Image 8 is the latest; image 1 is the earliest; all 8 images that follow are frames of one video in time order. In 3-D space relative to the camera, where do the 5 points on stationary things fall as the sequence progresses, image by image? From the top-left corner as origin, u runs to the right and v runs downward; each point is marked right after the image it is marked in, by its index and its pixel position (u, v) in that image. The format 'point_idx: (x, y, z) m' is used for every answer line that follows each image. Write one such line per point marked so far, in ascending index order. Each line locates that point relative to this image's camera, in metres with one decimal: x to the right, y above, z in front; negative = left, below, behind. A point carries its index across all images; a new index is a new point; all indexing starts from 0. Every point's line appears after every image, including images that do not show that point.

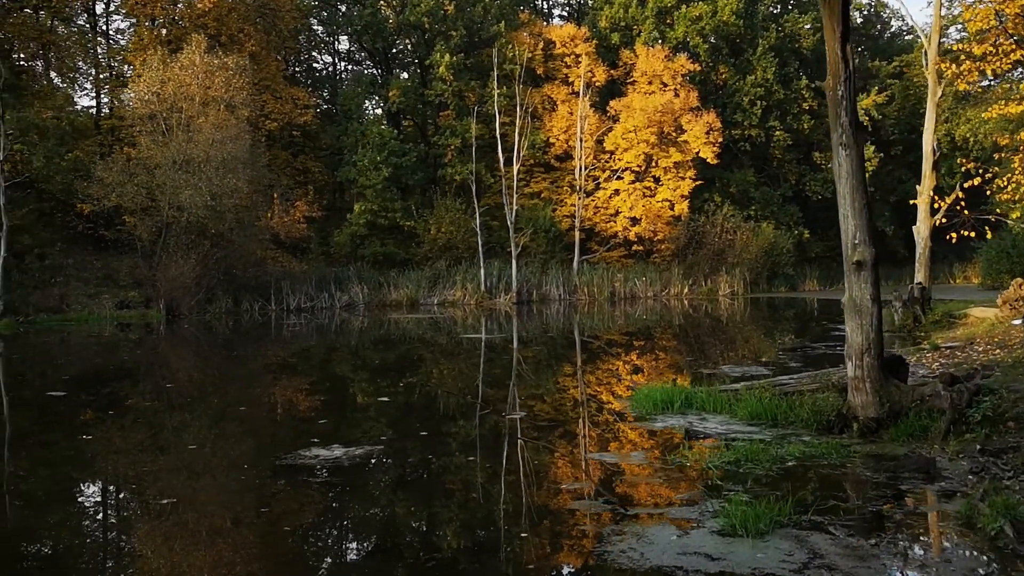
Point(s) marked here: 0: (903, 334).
0: (+5.8, -0.7, +12.8) m
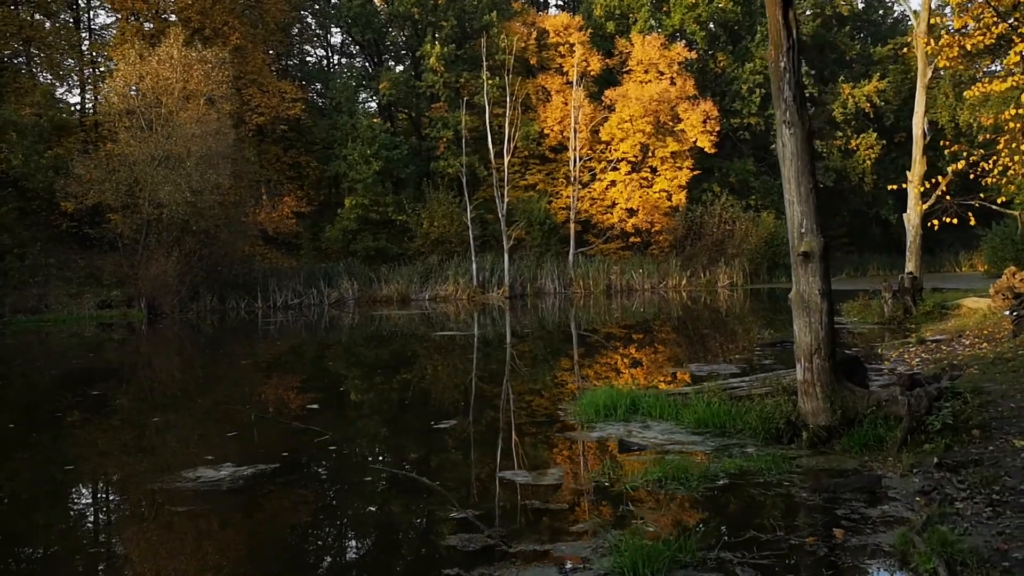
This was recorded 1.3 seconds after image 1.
0: (+5.5, -0.6, +12.3) m
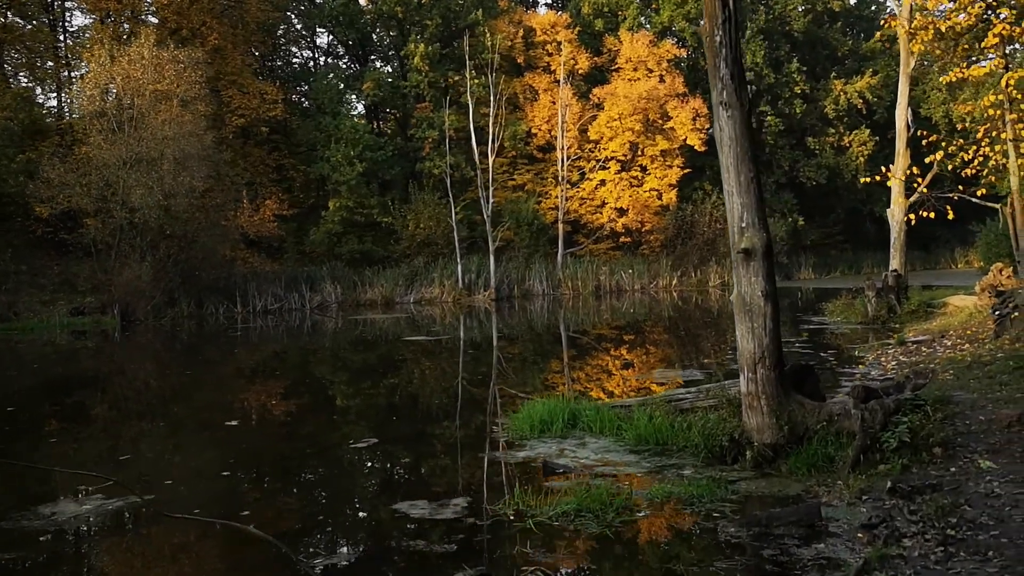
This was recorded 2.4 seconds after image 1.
0: (+5.1, -0.5, +11.8) m
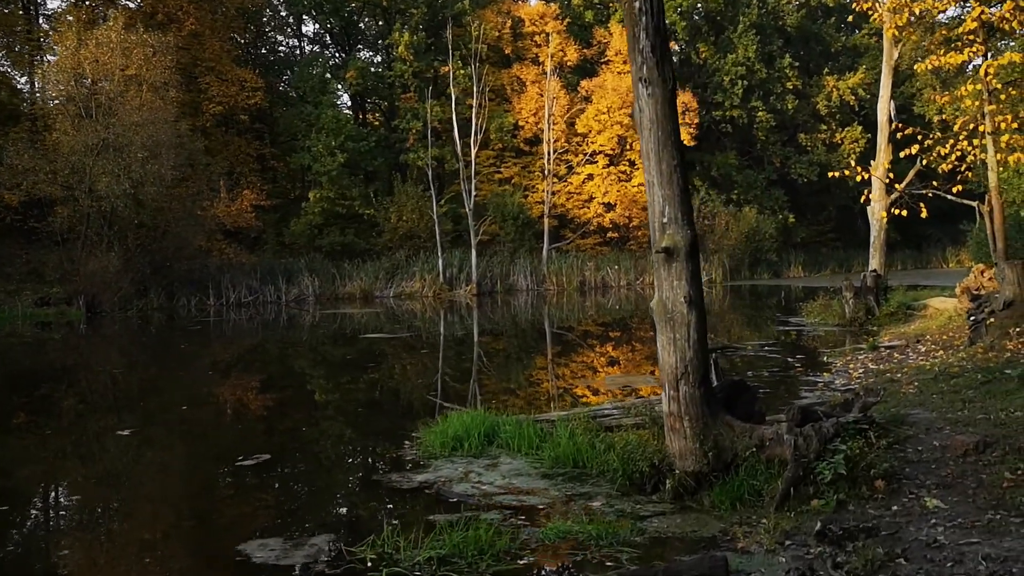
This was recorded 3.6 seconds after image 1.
0: (+4.6, -0.5, +11.4) m
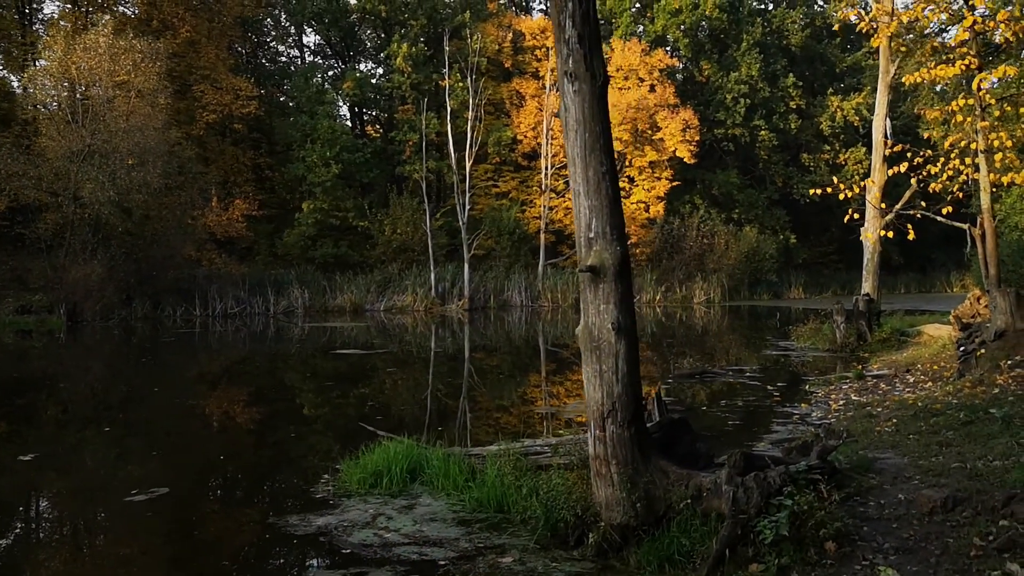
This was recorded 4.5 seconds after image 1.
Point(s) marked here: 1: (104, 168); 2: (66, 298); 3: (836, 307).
0: (+4.3, -0.8, +10.9) m
1: (-9.2, +2.7, +19.1) m
2: (-10.5, -0.2, +20.0) m
3: (+4.4, -0.3, +11.5) m
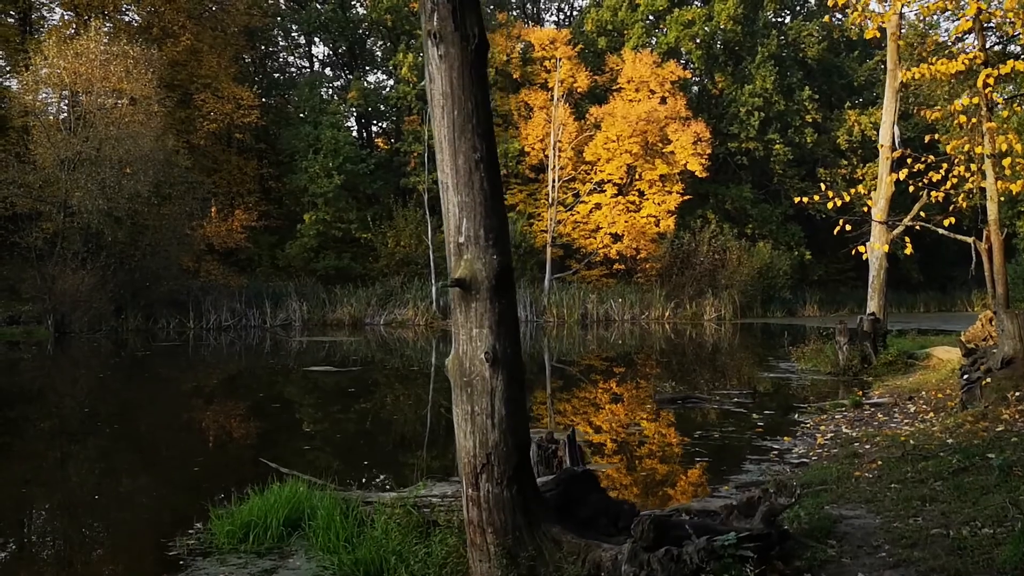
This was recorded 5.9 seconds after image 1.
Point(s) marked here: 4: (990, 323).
0: (+4.1, -1.1, +10.2) m
1: (-9.2, +2.5, +18.7) m
2: (-10.5, -0.5, +19.6) m
3: (+4.2, -0.5, +10.8) m
4: (+4.7, -0.3, +8.2) m
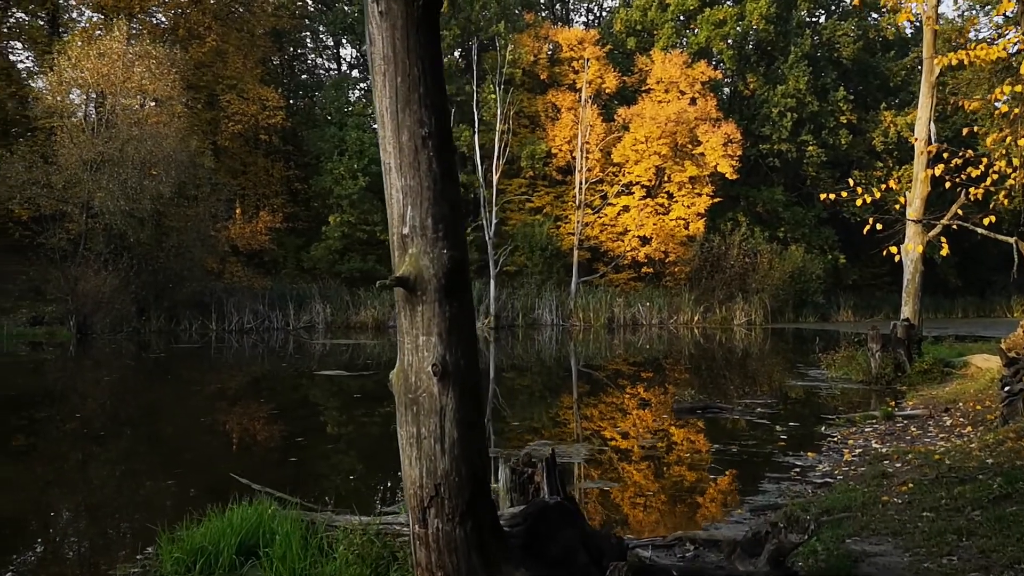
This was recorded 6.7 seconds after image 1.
0: (+4.3, -1.1, +9.7) m
1: (-8.7, +2.5, +18.7) m
2: (-10.0, -0.5, +19.6) m
3: (+4.4, -0.5, +10.3) m
4: (+4.8, -0.4, +7.7) m
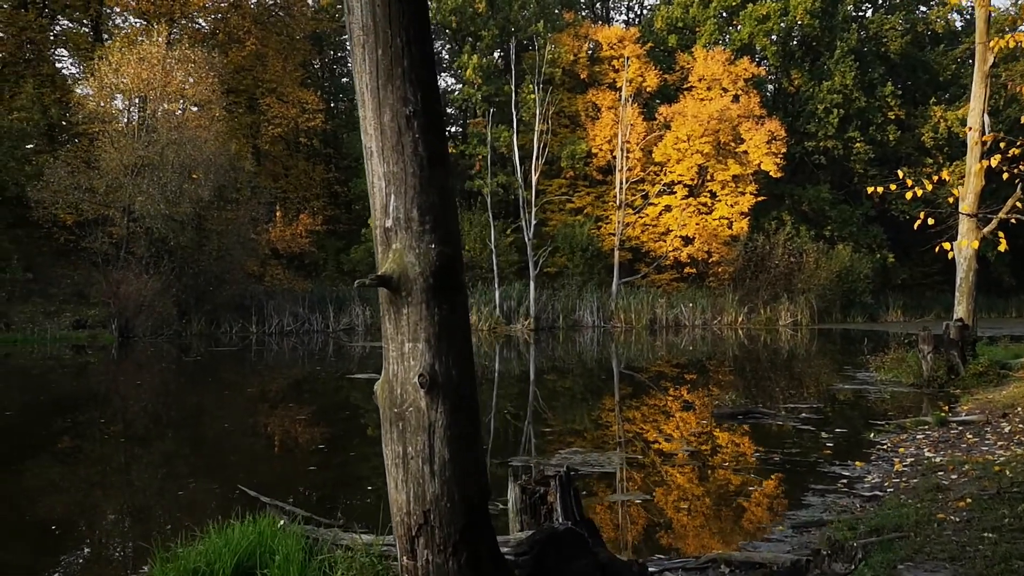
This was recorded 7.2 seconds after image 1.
0: (+4.7, -1.1, +9.3) m
1: (-7.8, +2.4, +18.9) m
2: (-9.1, -0.6, +19.9) m
3: (+4.8, -0.5, +9.8) m
4: (+5.1, -0.4, +7.2) m
